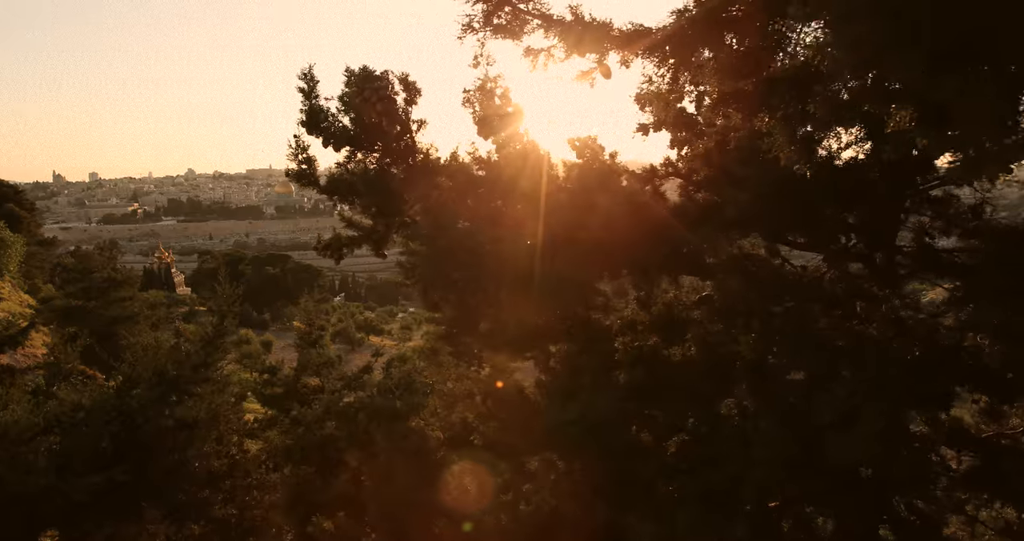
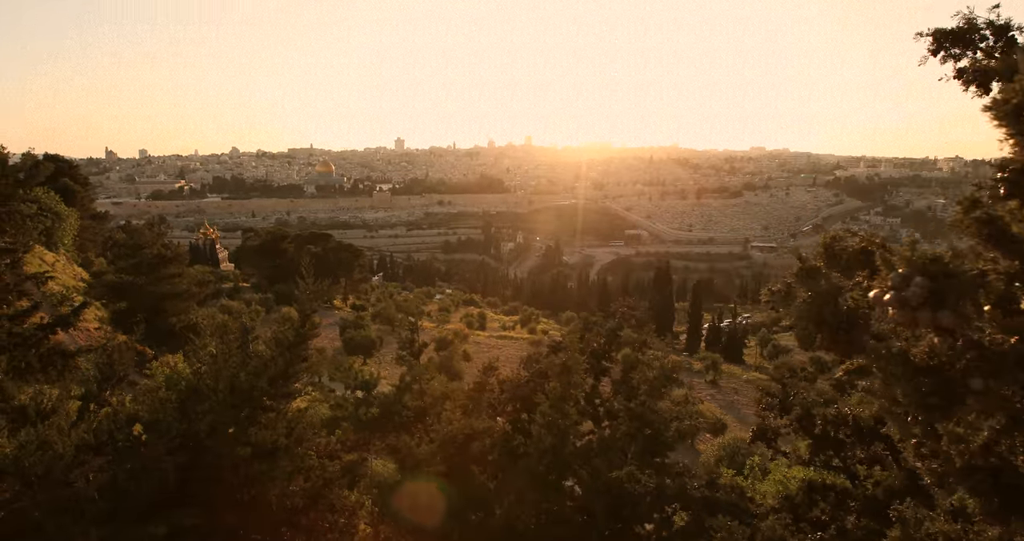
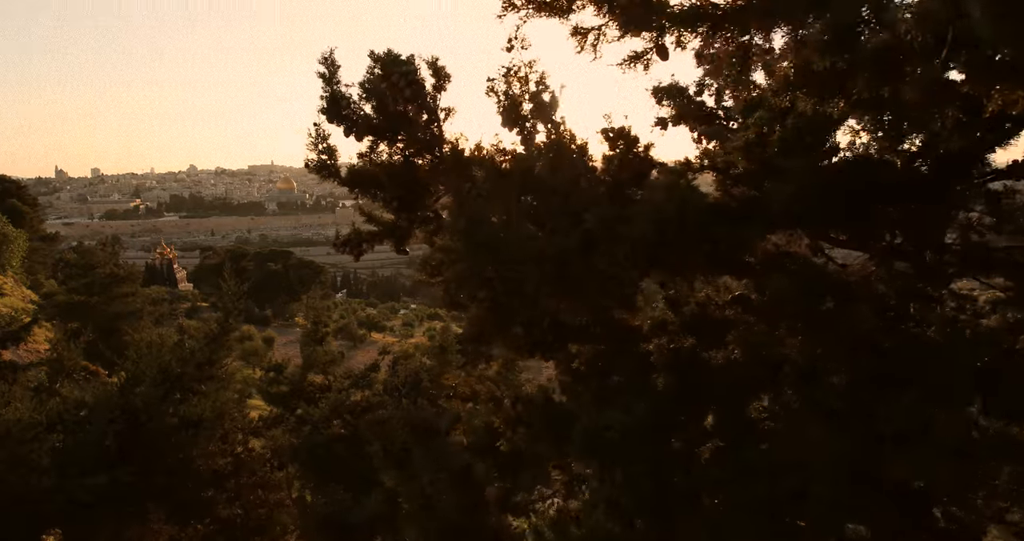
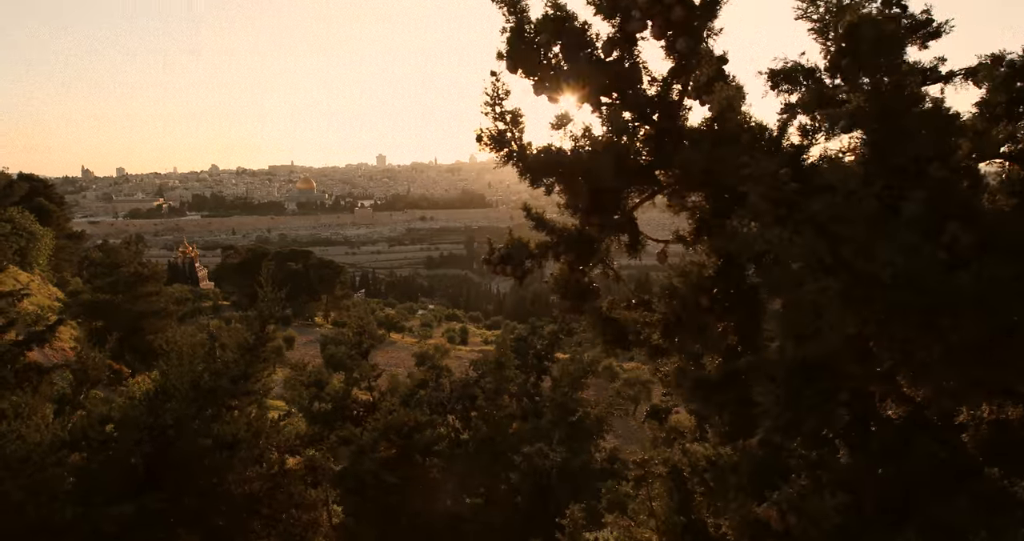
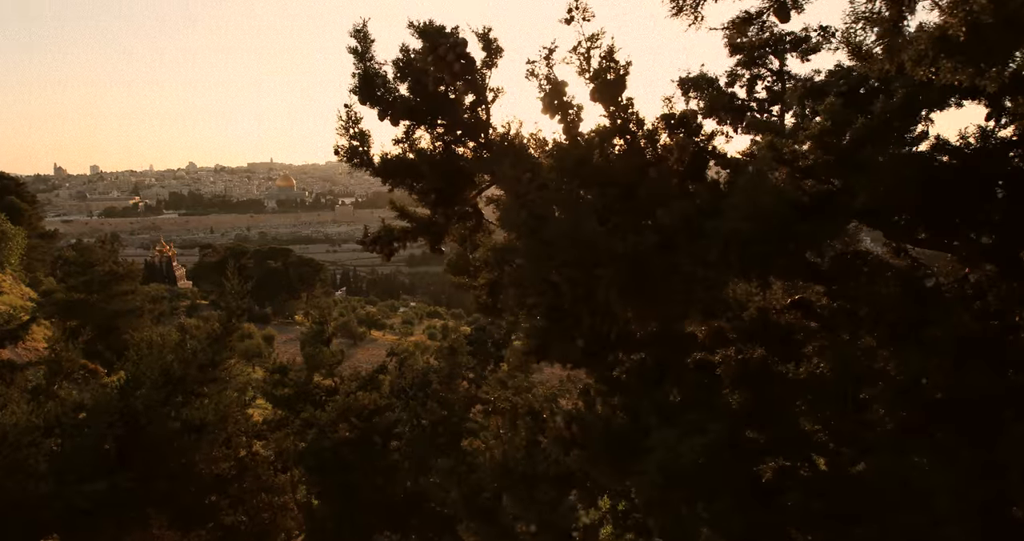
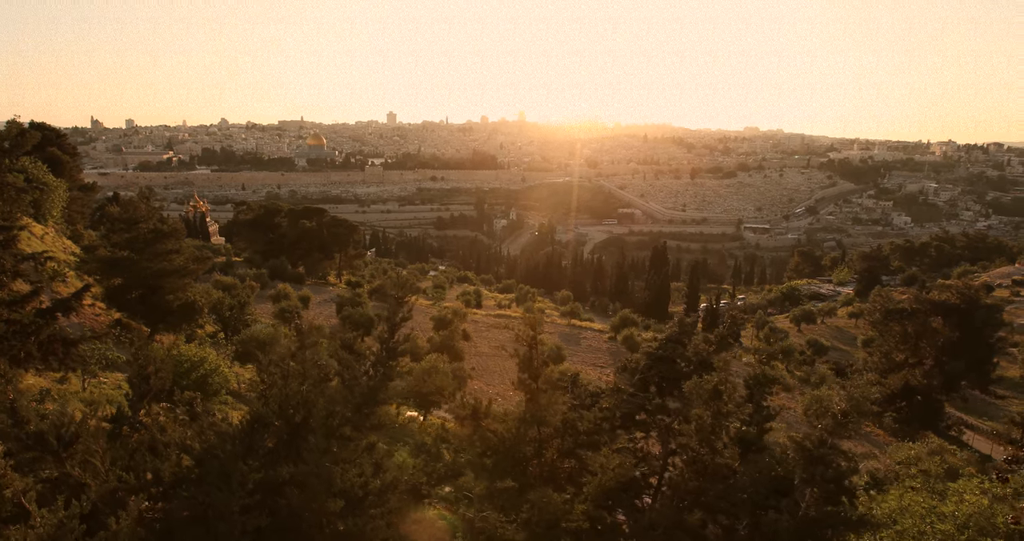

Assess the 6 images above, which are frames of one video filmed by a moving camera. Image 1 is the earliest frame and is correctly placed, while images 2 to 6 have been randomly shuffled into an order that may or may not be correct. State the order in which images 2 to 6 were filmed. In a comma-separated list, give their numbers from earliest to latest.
3, 5, 4, 2, 6
